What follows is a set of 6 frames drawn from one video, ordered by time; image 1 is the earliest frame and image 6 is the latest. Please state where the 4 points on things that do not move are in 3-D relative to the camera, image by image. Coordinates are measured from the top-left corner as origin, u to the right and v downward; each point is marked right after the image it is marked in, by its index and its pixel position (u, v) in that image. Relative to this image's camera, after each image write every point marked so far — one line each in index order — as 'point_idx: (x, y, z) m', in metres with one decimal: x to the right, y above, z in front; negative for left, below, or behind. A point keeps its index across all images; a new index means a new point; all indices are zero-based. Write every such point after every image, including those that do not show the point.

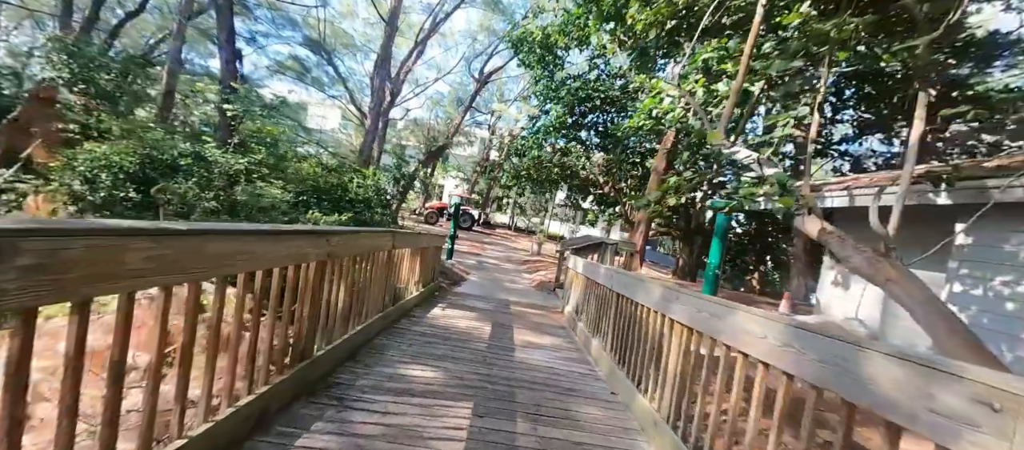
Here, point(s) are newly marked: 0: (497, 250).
0: (-0.5, -1.0, +13.9) m
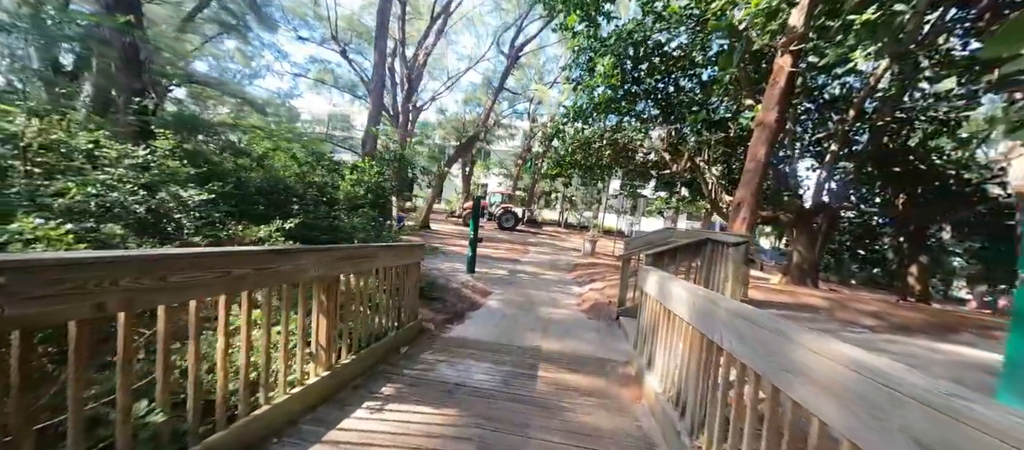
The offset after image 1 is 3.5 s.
0: (+0.9, -0.9, +11.3) m
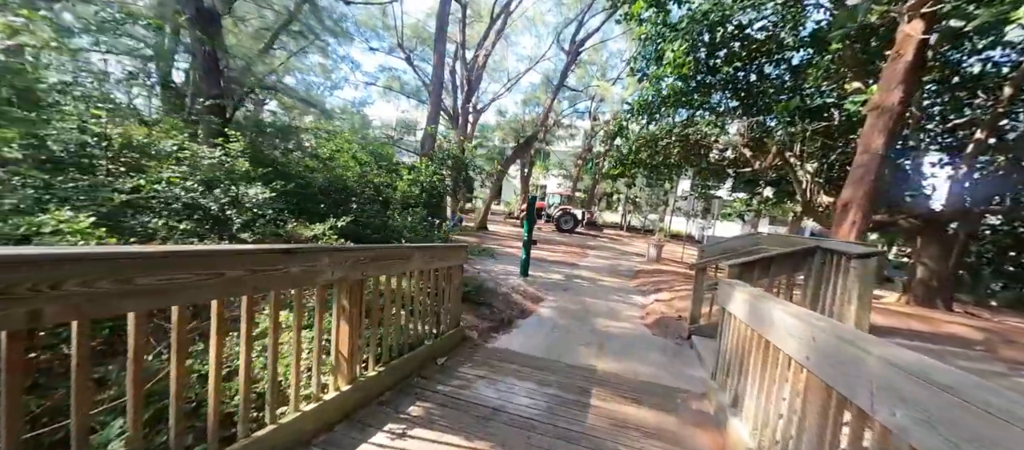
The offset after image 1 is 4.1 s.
0: (+2.5, -0.9, +10.6) m
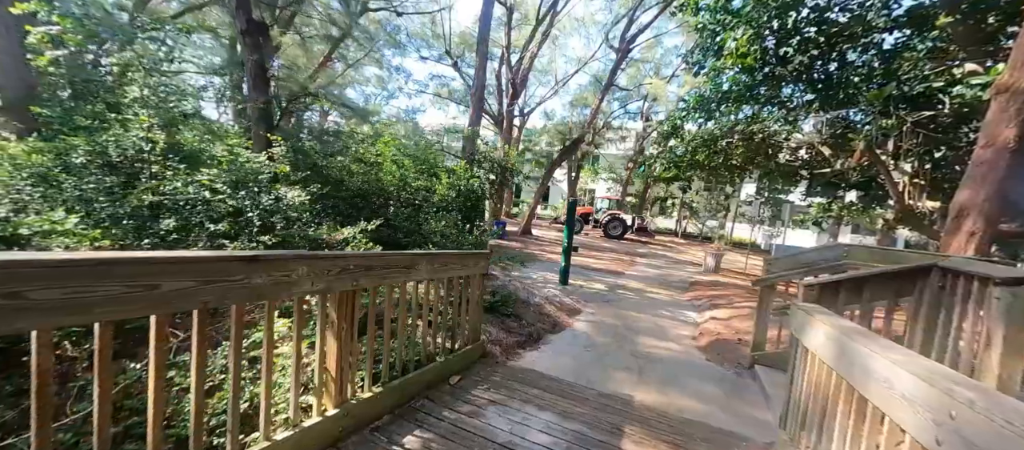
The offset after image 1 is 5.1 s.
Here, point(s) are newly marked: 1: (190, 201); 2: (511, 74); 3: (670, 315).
0: (+3.6, -1.1, +9.9) m
1: (-2.9, +0.2, +3.4) m
2: (0.0, +5.5, +14.1) m
3: (+2.1, -1.2, +5.2) m
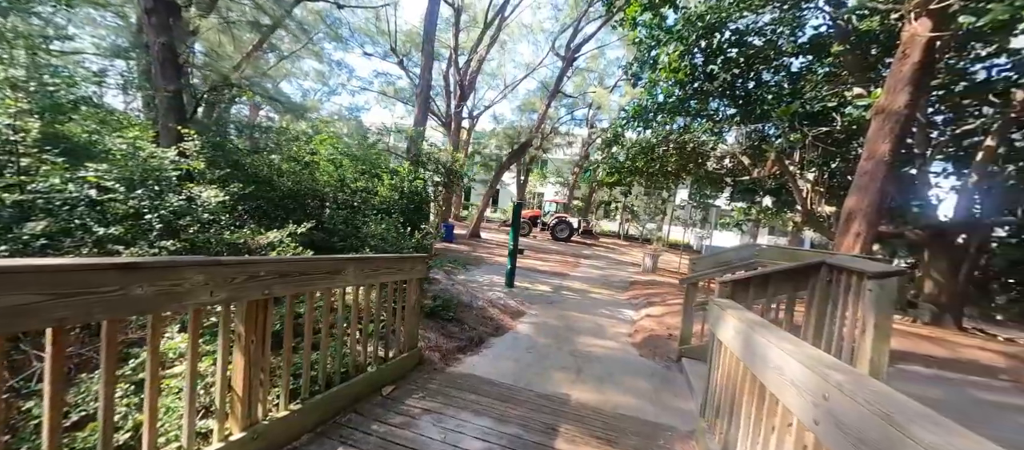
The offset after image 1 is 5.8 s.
0: (+2.2, -1.2, +10.2) m
1: (-3.4, +0.2, +3.0) m
2: (-1.9, +5.4, +14.0) m
3: (+1.3, -1.2, +5.4) m
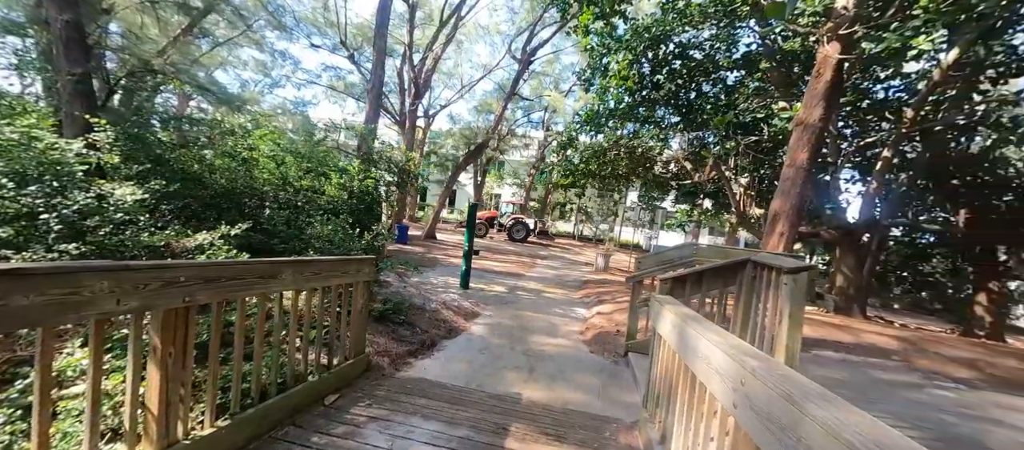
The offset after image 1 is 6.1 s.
0: (+1.0, -1.2, +10.4) m
1: (-3.7, +0.2, +2.6) m
2: (-3.5, +5.4, +13.7) m
3: (+0.7, -1.2, +5.5) m
